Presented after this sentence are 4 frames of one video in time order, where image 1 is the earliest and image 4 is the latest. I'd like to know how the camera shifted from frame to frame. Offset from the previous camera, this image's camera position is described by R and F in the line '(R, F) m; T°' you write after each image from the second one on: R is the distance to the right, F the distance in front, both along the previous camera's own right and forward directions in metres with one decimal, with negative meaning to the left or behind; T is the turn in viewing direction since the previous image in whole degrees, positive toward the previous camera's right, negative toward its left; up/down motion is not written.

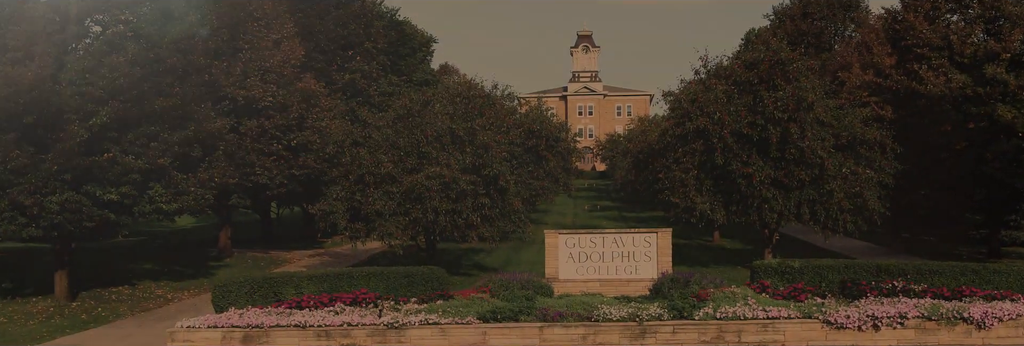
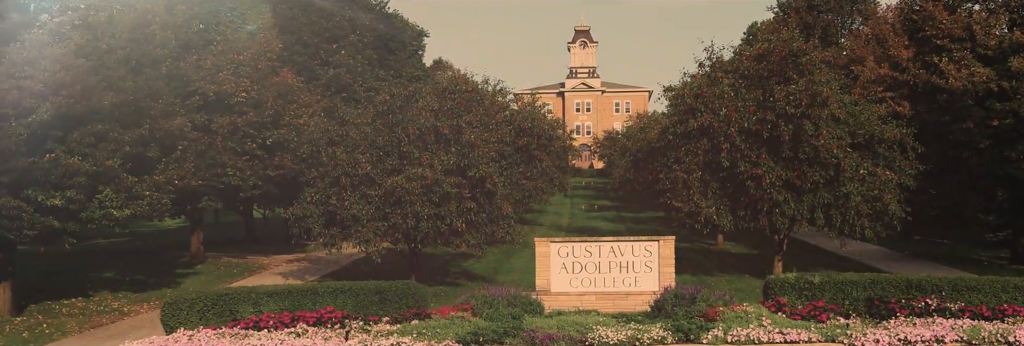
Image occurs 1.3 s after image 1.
(+0.2, +1.8) m; 0°
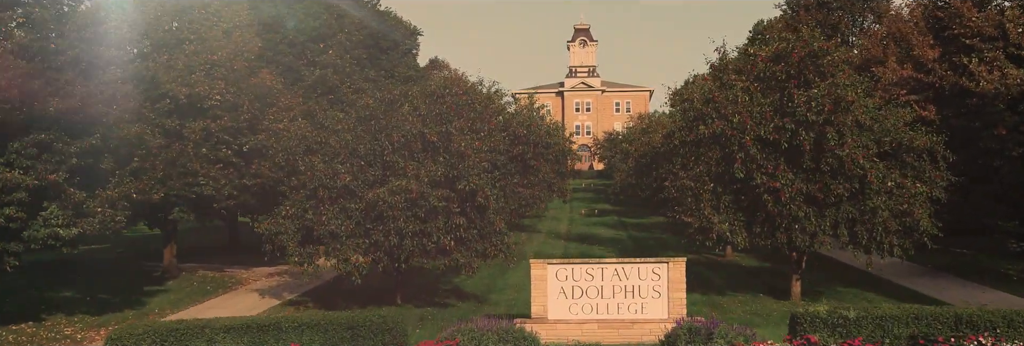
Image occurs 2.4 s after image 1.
(+0.1, +1.8) m; 0°
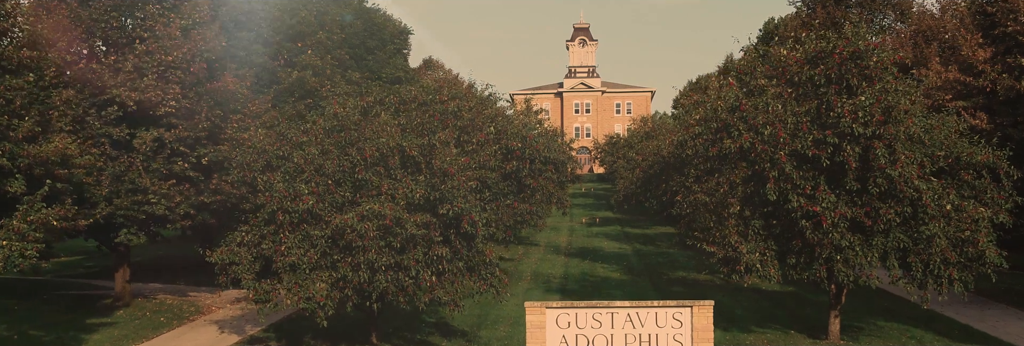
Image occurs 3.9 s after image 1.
(+0.1, +2.7) m; 0°
